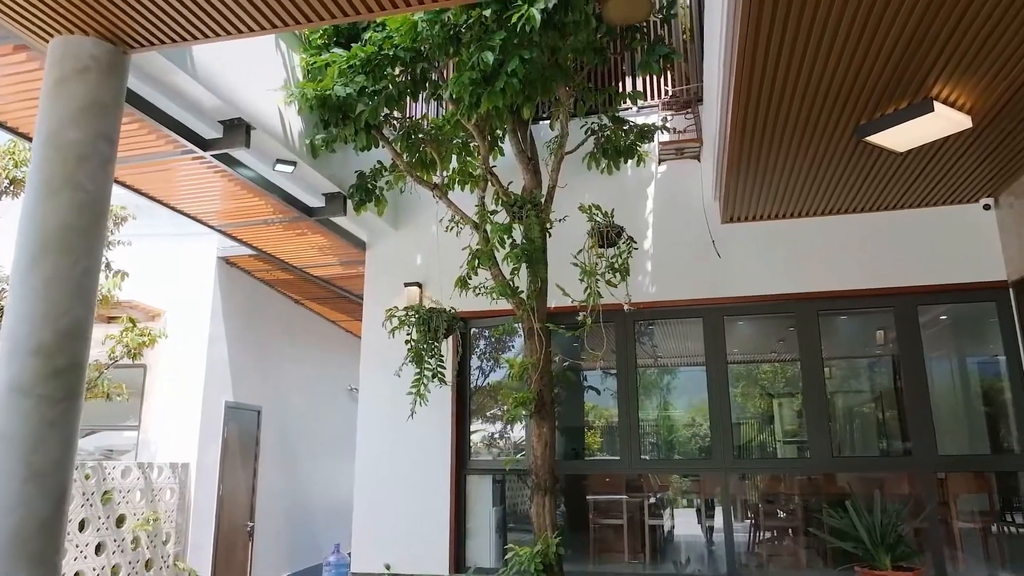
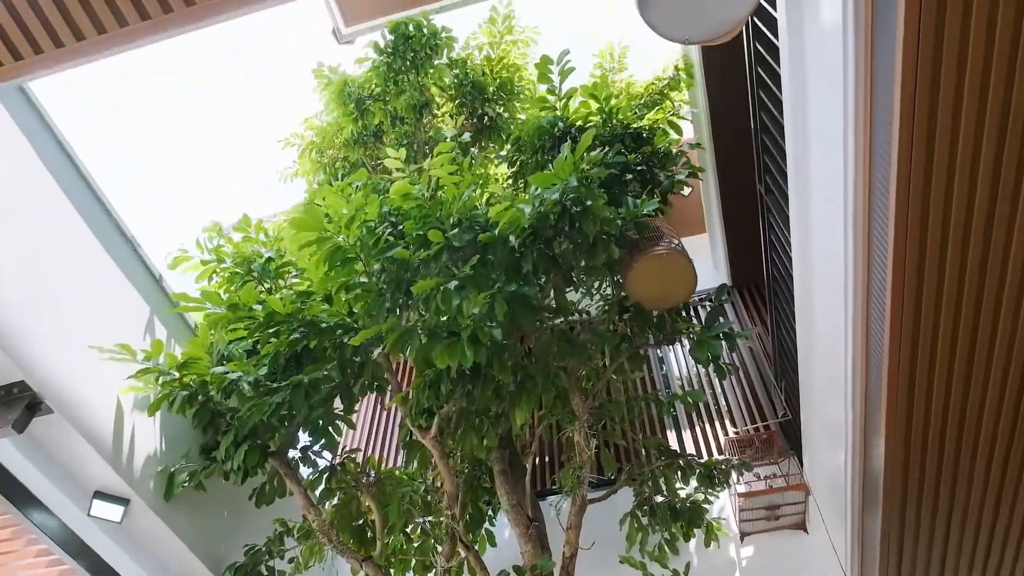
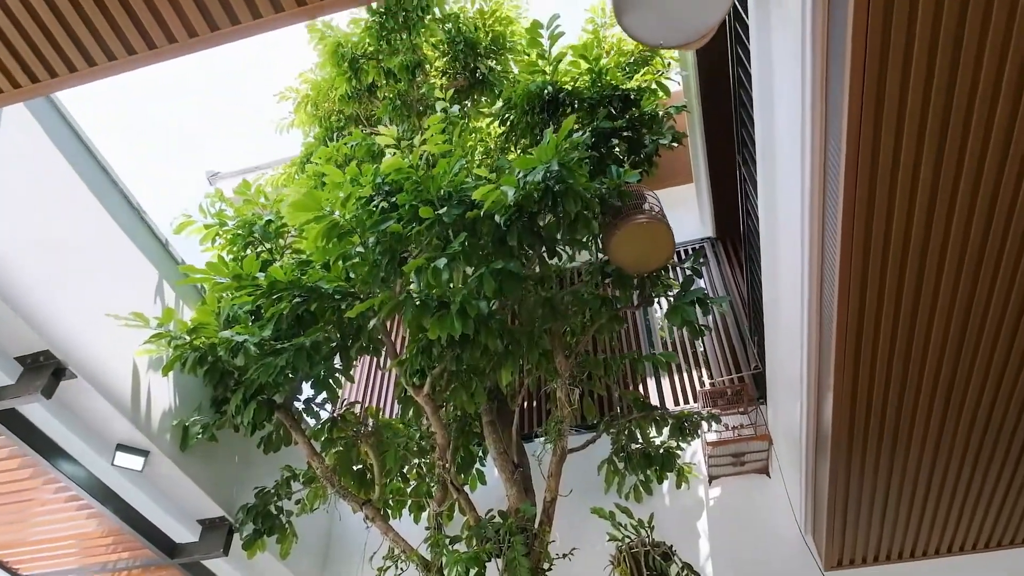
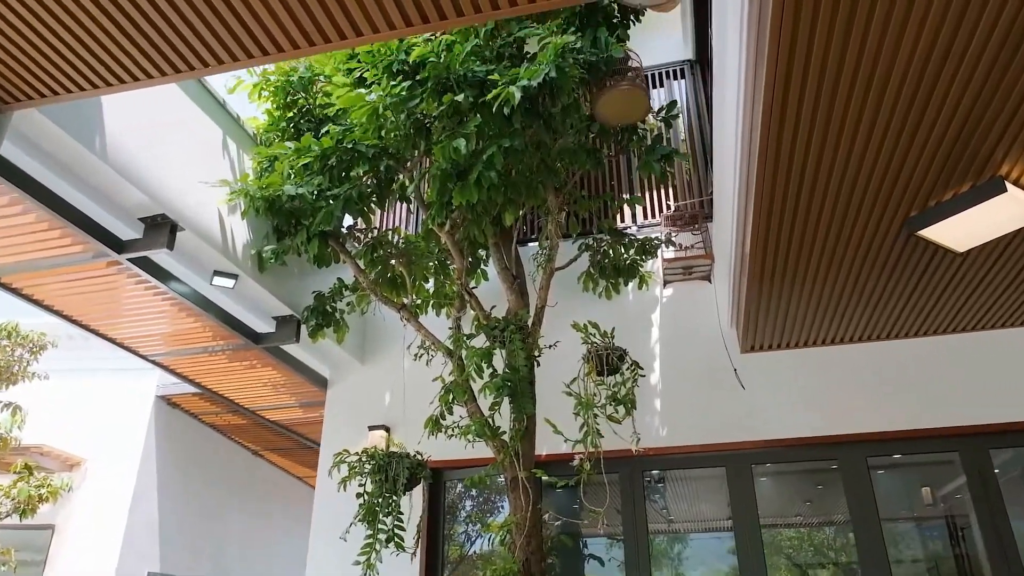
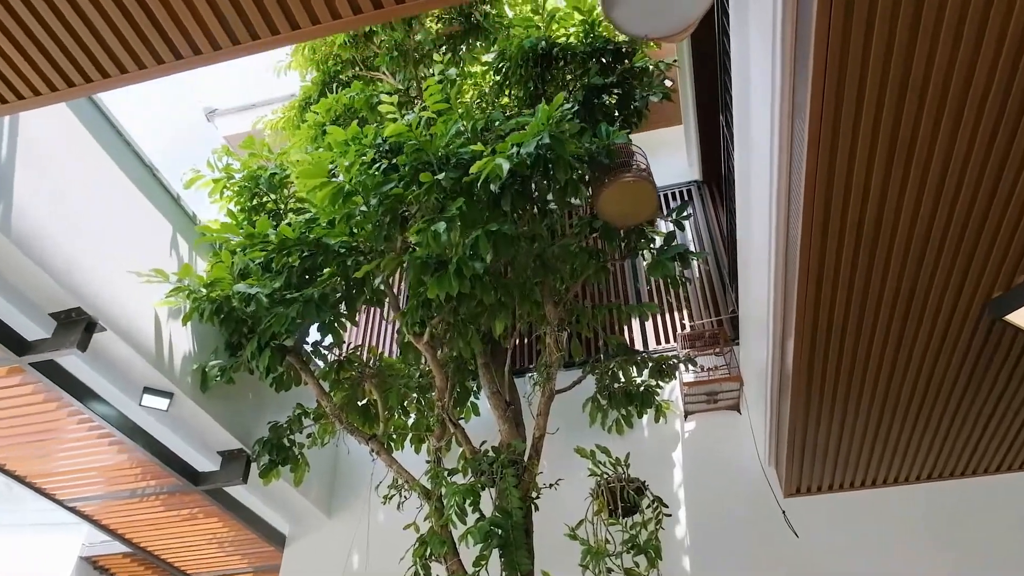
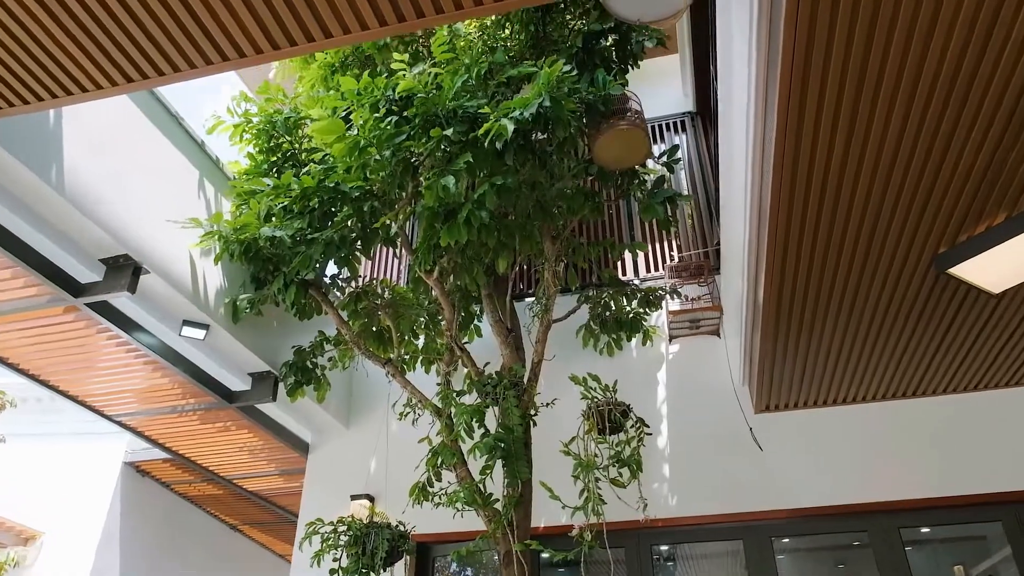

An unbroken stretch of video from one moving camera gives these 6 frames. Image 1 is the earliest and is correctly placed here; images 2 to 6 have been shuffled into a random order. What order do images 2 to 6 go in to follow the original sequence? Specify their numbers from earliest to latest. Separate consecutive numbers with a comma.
4, 6, 5, 3, 2
